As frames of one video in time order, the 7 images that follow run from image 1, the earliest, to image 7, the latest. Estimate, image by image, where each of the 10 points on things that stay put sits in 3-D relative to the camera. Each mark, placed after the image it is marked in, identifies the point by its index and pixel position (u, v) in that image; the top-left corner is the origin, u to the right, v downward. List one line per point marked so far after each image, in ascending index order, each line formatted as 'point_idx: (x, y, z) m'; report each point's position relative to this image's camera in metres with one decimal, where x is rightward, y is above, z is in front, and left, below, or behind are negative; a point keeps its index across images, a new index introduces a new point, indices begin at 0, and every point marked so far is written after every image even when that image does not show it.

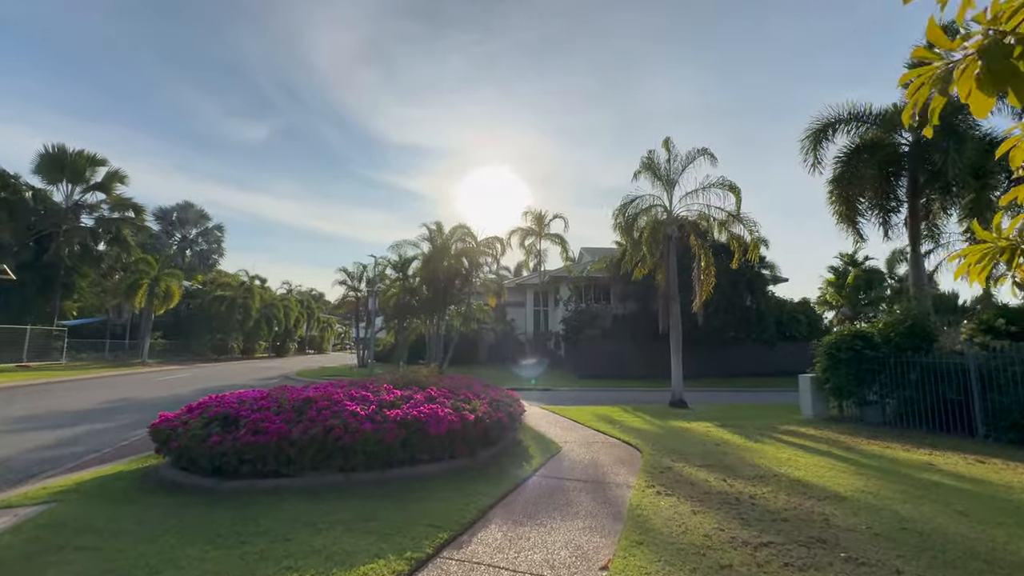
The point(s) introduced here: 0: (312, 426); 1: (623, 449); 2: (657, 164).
0: (-1.9, -1.3, +5.7) m
1: (+1.7, -2.4, +9.0) m
2: (+4.1, +3.5, +17.2) m
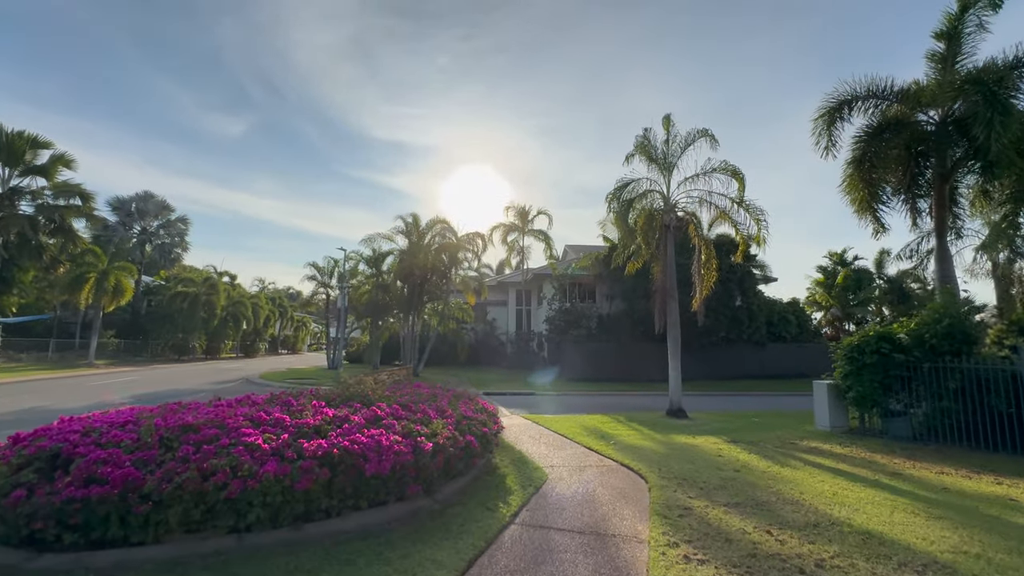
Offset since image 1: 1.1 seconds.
0: (-2.1, -1.2, +3.8) m
1: (+1.3, -2.3, +7.2) m
2: (+3.6, +3.6, +15.5) m
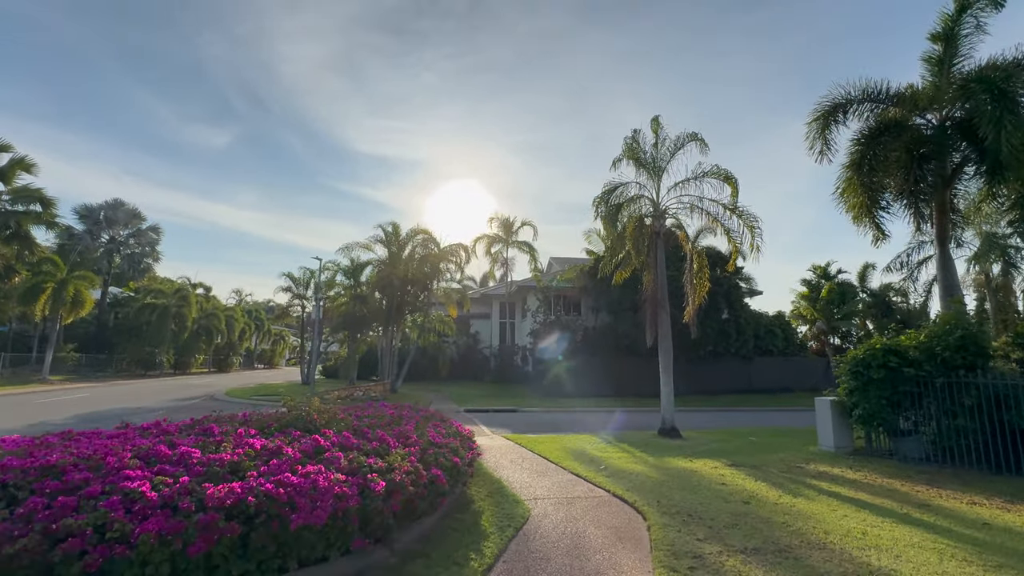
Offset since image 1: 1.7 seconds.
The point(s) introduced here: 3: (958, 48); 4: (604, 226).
0: (-2.2, -1.1, +2.8) m
1: (+1.1, -2.3, +6.2) m
2: (+3.2, +3.4, +14.7) m
3: (+10.1, +5.5, +13.8) m
4: (+2.1, +1.5, +14.1) m
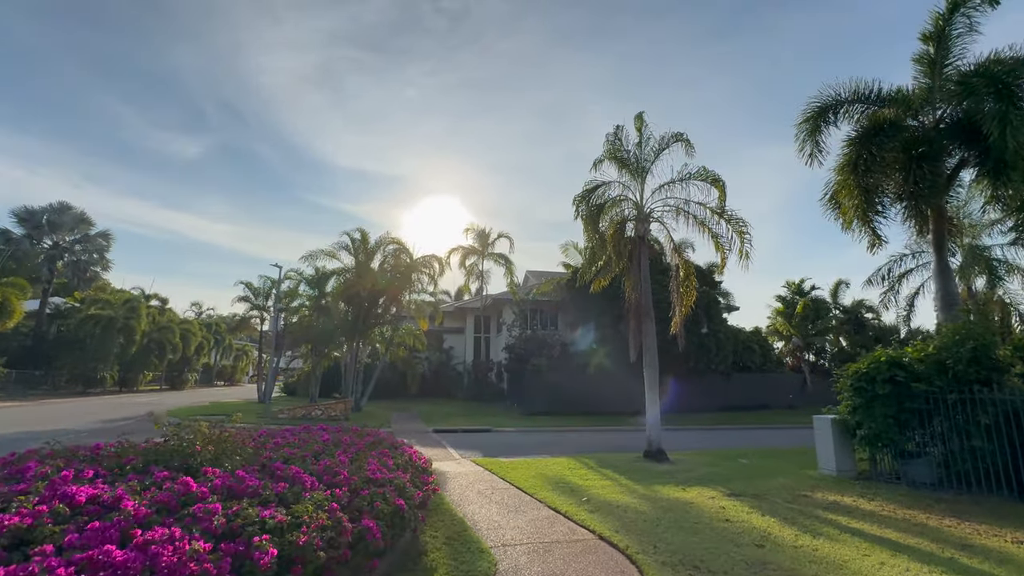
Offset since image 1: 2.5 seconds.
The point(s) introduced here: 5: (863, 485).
0: (-2.4, -1.0, +1.5) m
1: (+0.8, -2.3, +5.0) m
2: (+2.5, +3.2, +13.7) m
3: (+9.5, +5.2, +13.1) m
4: (+1.5, +1.3, +13.0) m
5: (+5.6, -3.1, +9.5) m
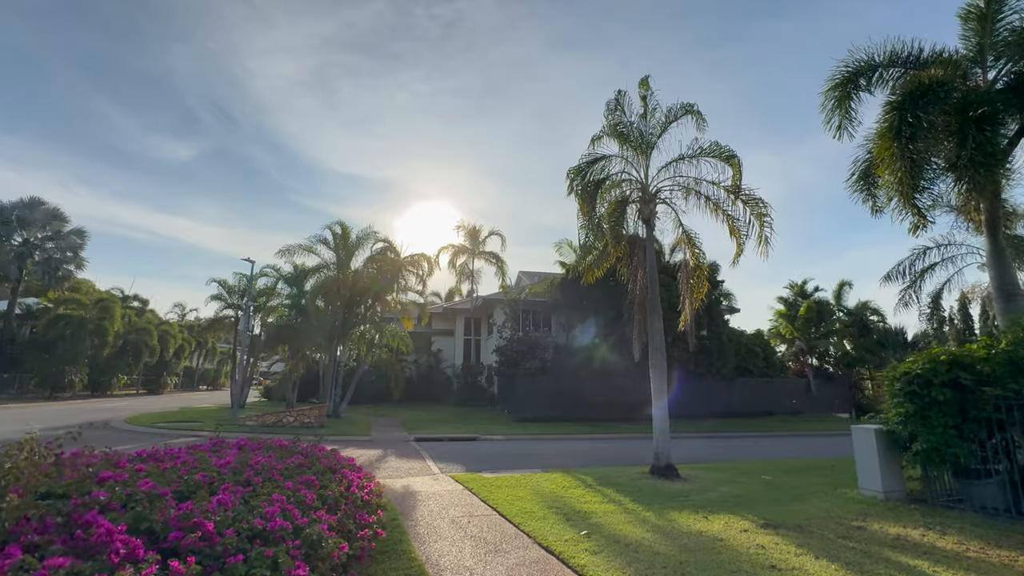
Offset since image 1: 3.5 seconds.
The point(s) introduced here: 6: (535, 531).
0: (-2.5, -0.7, -0.3) m
1: (+0.6, -2.0, +3.3) m
2: (+2.3, +3.4, +12.1) m
3: (+9.3, +5.4, +11.6) m
4: (+1.3, +1.5, +11.4) m
5: (+5.3, -2.9, +7.9) m
6: (+0.3, -2.7, +6.7) m
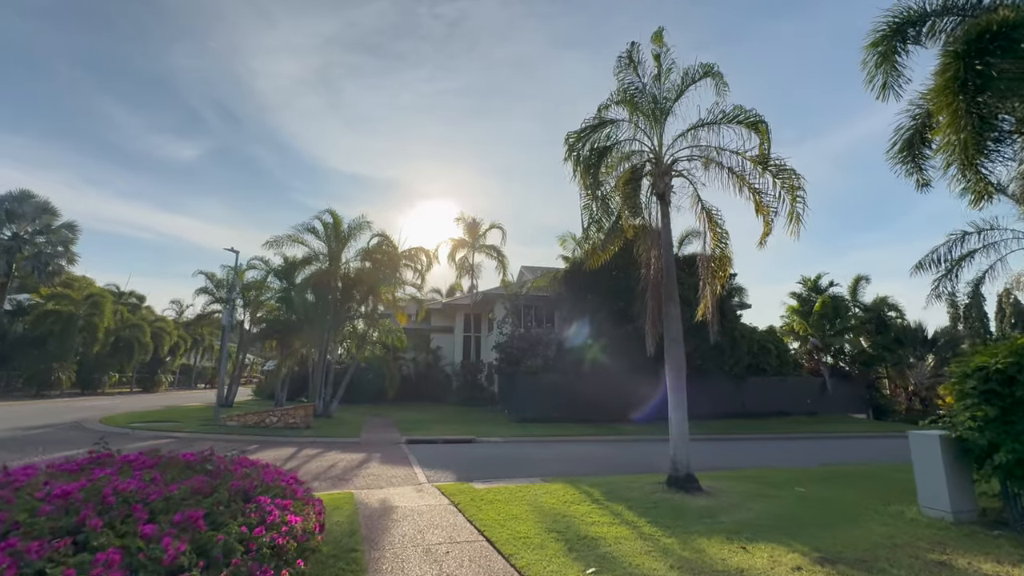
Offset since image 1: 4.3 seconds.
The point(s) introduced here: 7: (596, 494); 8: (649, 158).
0: (-2.7, -0.4, -1.7) m
1: (+0.5, -1.8, +1.9) m
2: (+2.2, +3.6, +10.6) m
3: (+9.2, +5.7, +10.0) m
4: (+1.2, +1.8, +9.9) m
5: (+5.2, -2.6, +6.4) m
6: (+0.2, -2.4, +5.2) m
7: (+1.2, -2.9, +8.6) m
8: (+2.4, +2.2, +10.3) m
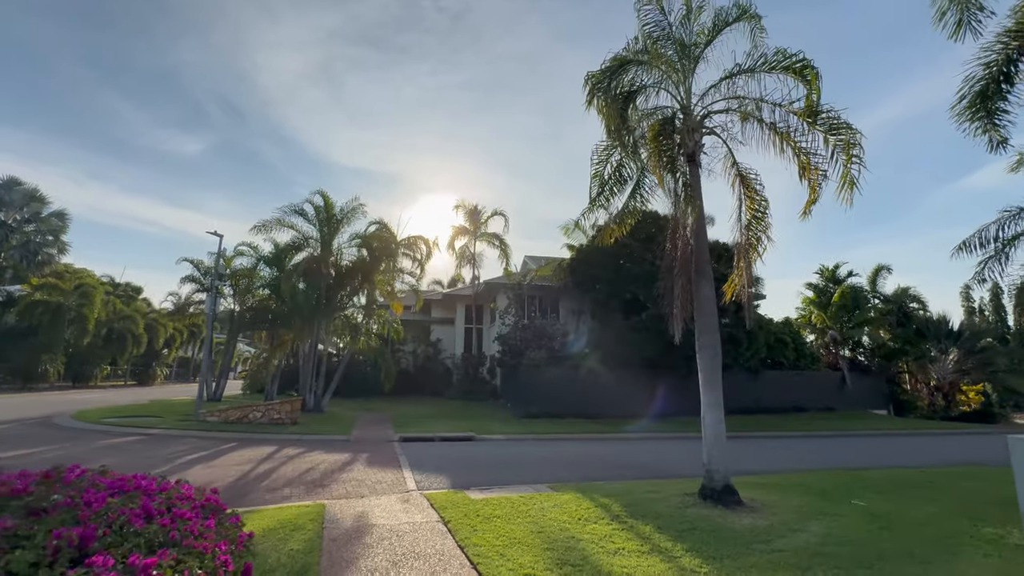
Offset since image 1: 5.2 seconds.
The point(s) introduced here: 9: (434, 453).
0: (-2.8, -0.2, -3.1) m
1: (+0.5, -1.5, +0.4) m
2: (+2.2, +4.0, +9.1) m
3: (+9.3, +6.0, +8.4) m
4: (+1.2, +2.1, +8.4) m
5: (+5.2, -2.3, +4.9) m
6: (+0.2, -2.1, +3.7) m
7: (+1.2, -2.6, +7.1) m
8: (+2.4, +2.6, +8.8) m
9: (-1.7, -3.6, +13.2) m
